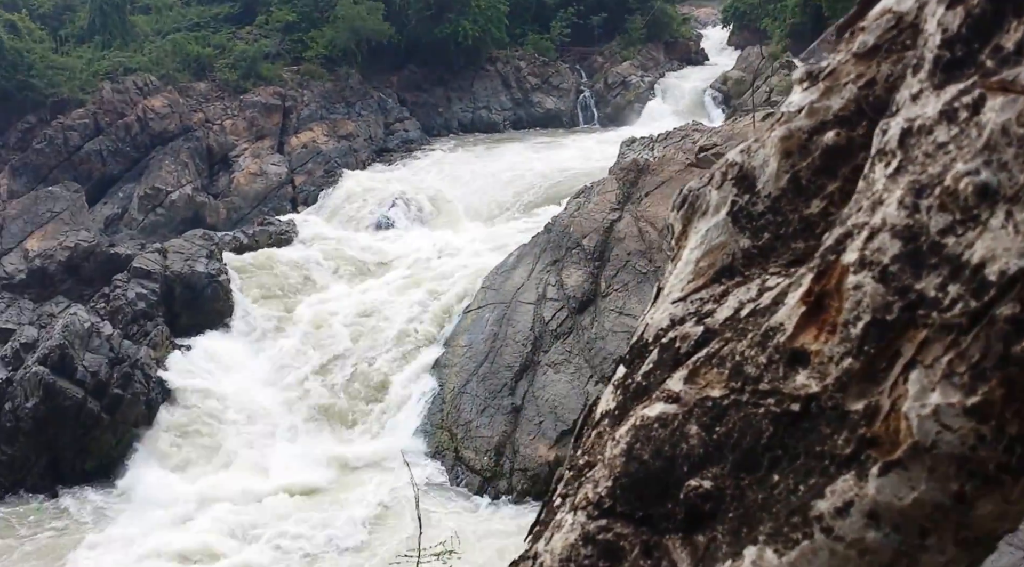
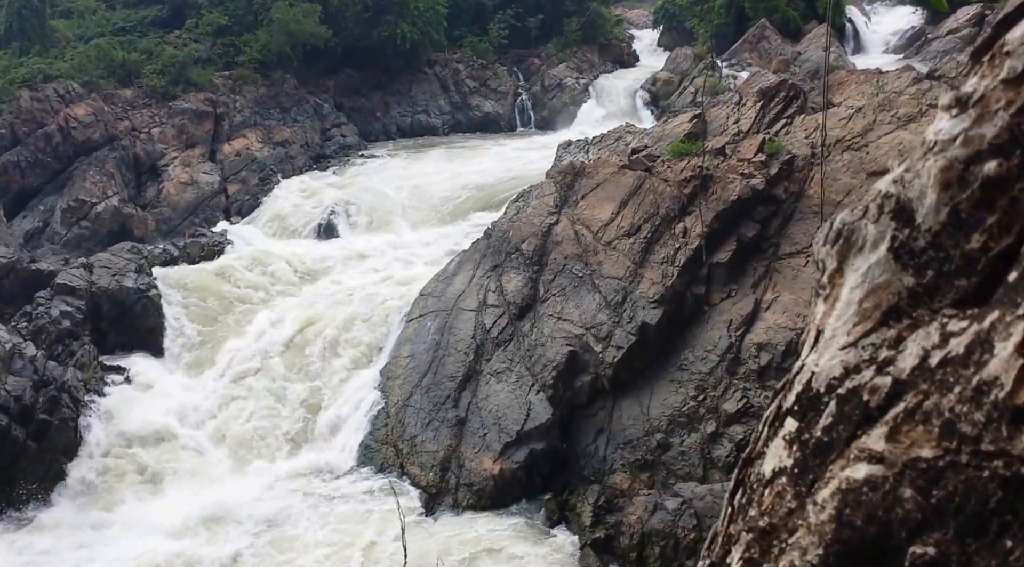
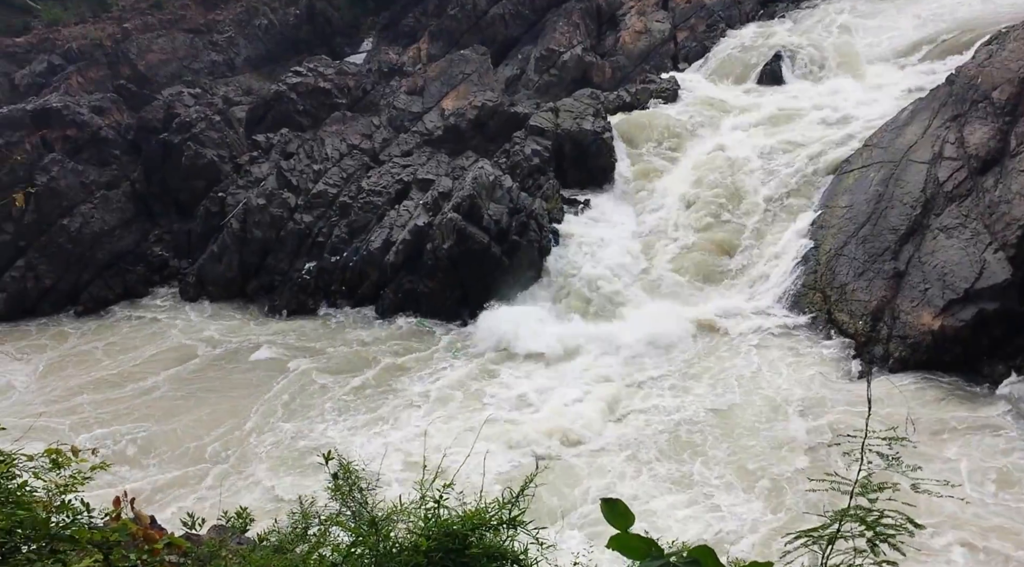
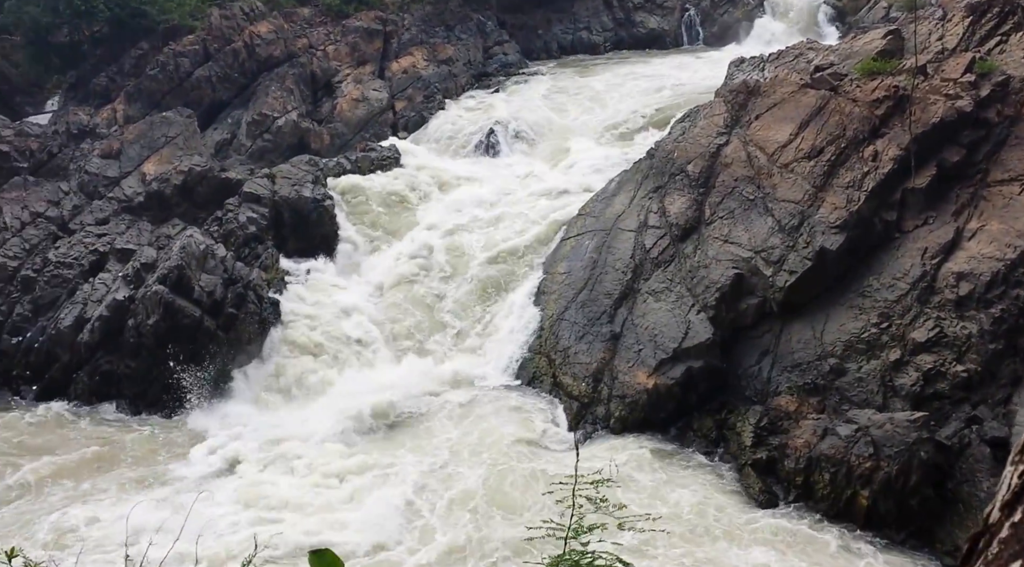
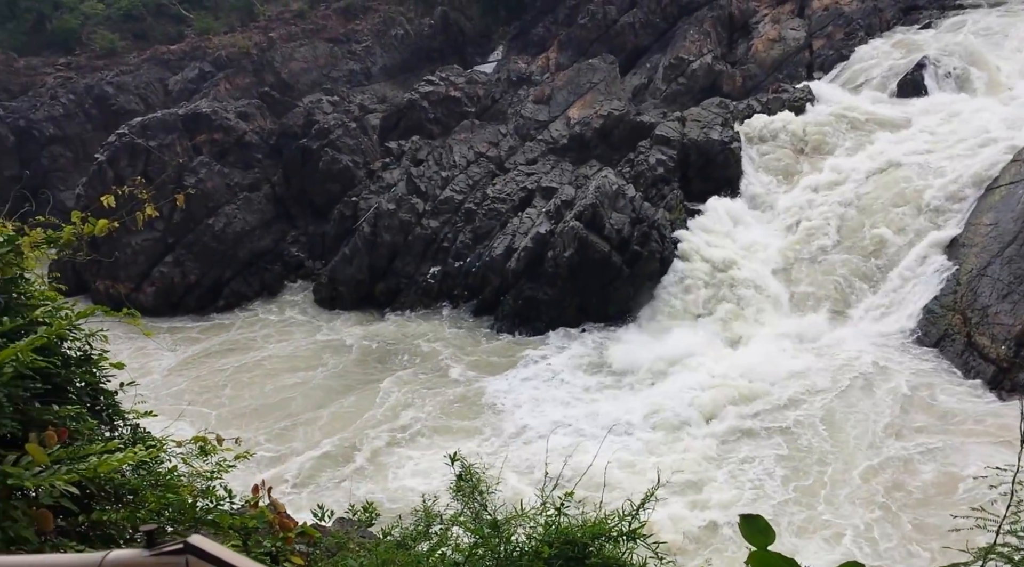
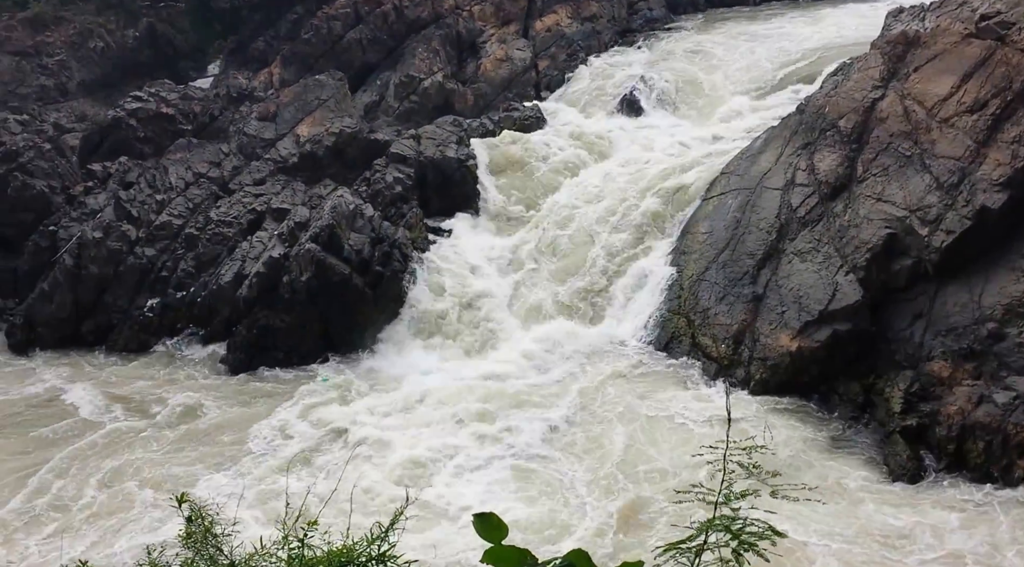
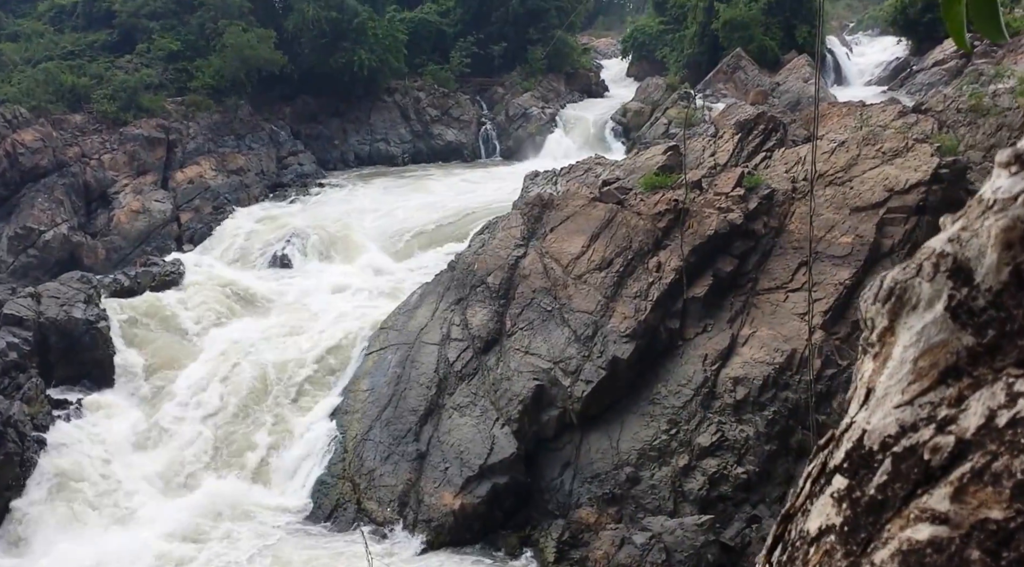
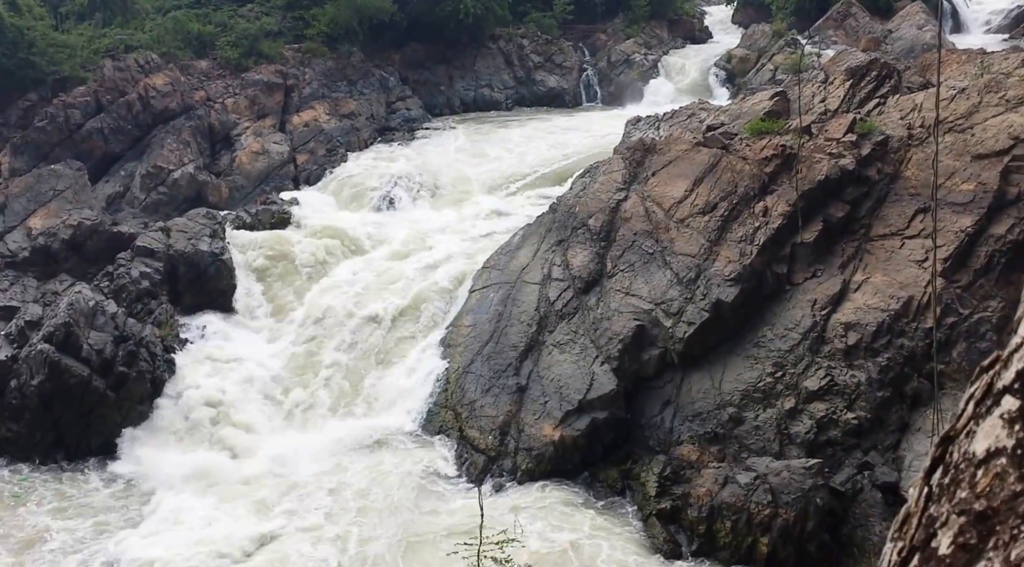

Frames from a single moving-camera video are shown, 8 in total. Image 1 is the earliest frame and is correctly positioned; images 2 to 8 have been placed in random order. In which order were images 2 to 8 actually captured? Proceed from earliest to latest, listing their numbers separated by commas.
2, 7, 8, 4, 6, 3, 5
